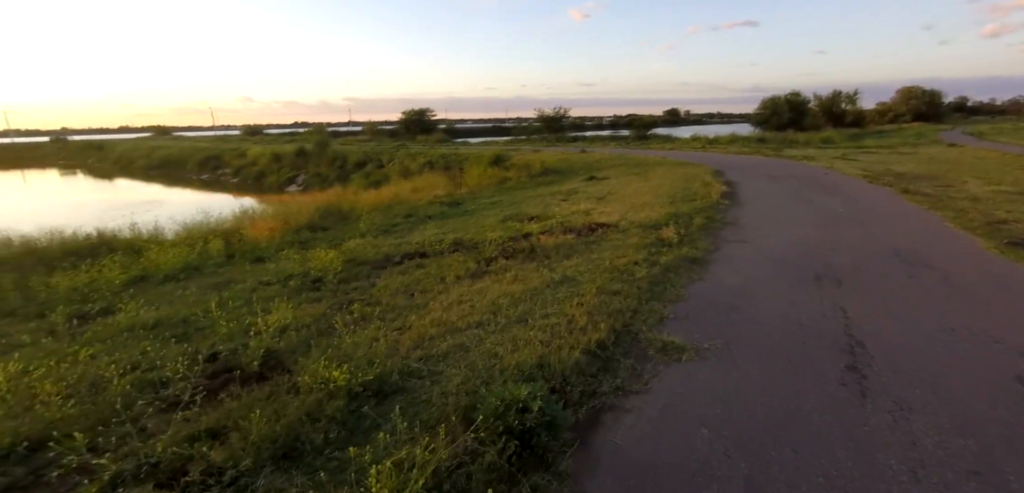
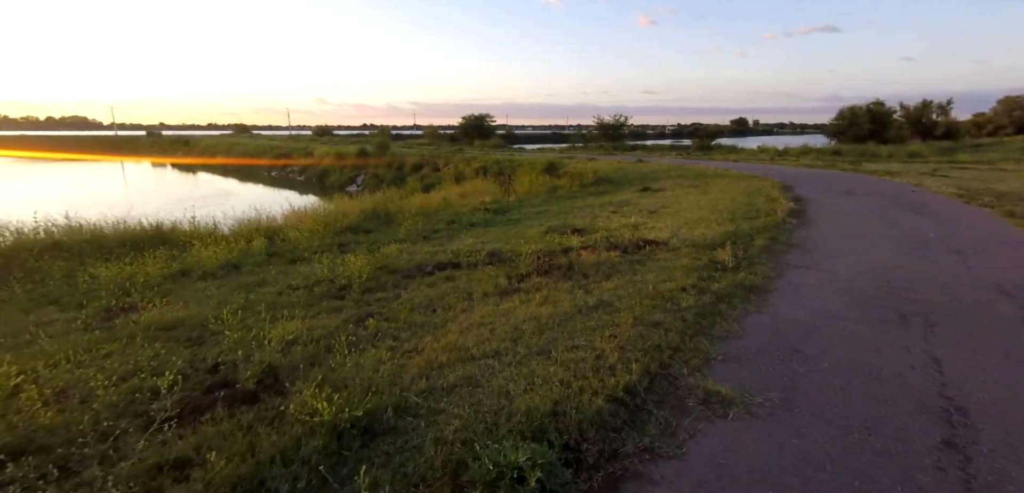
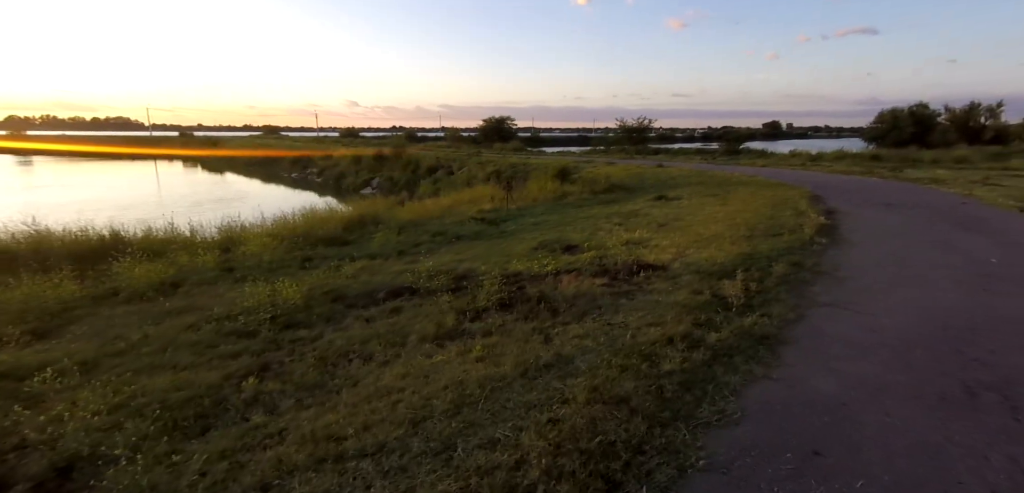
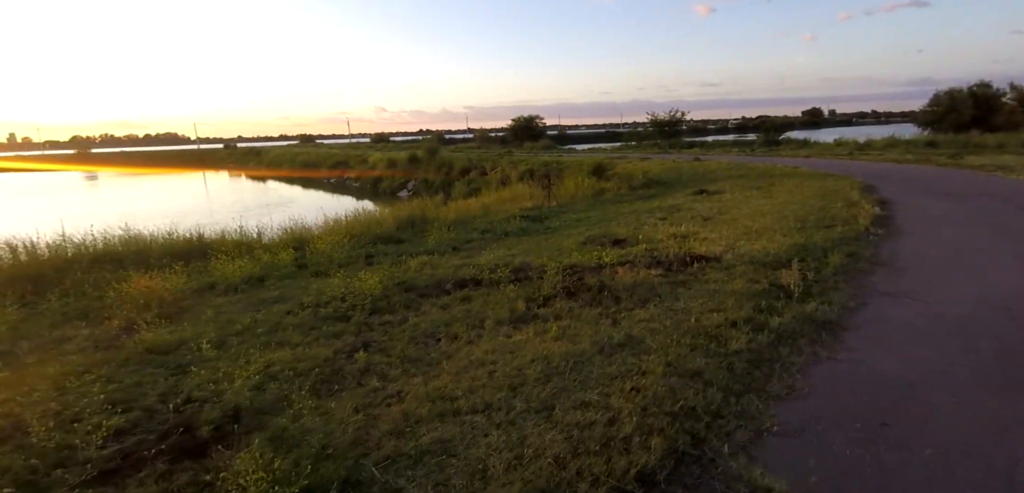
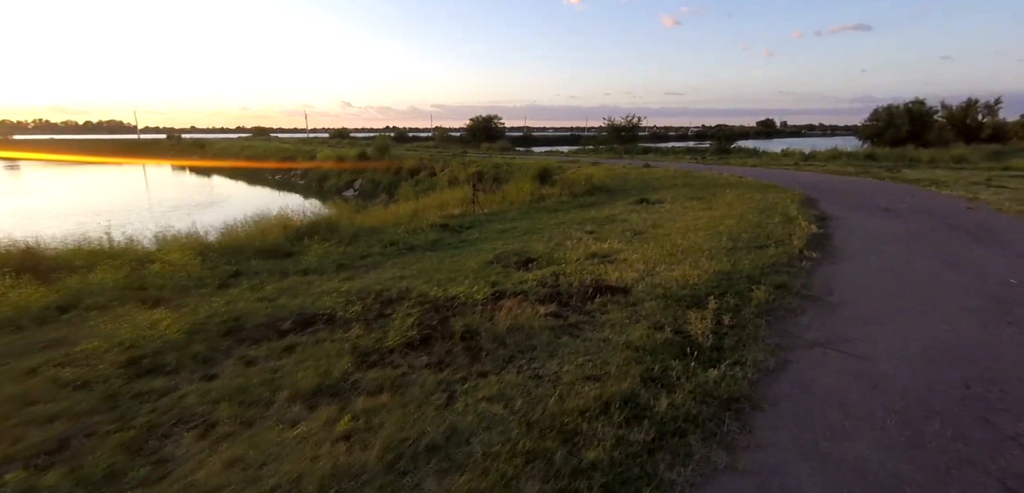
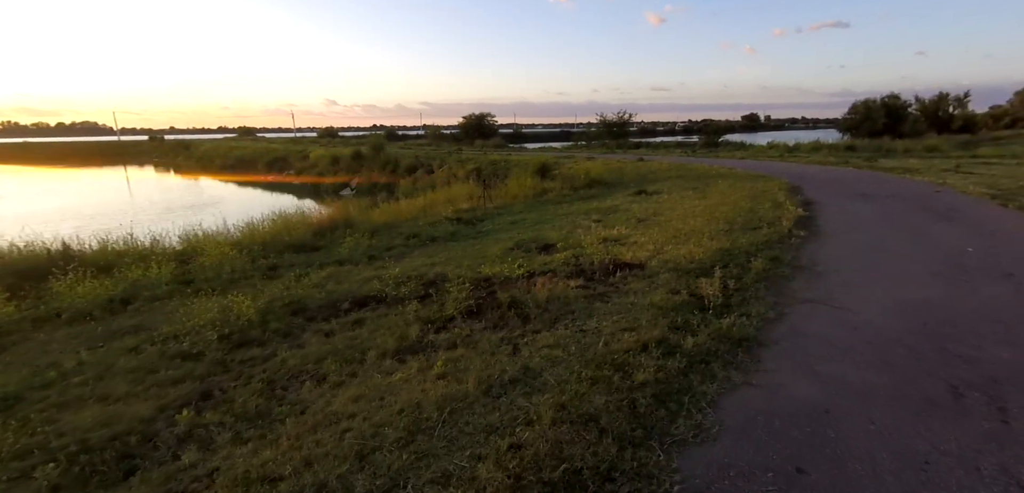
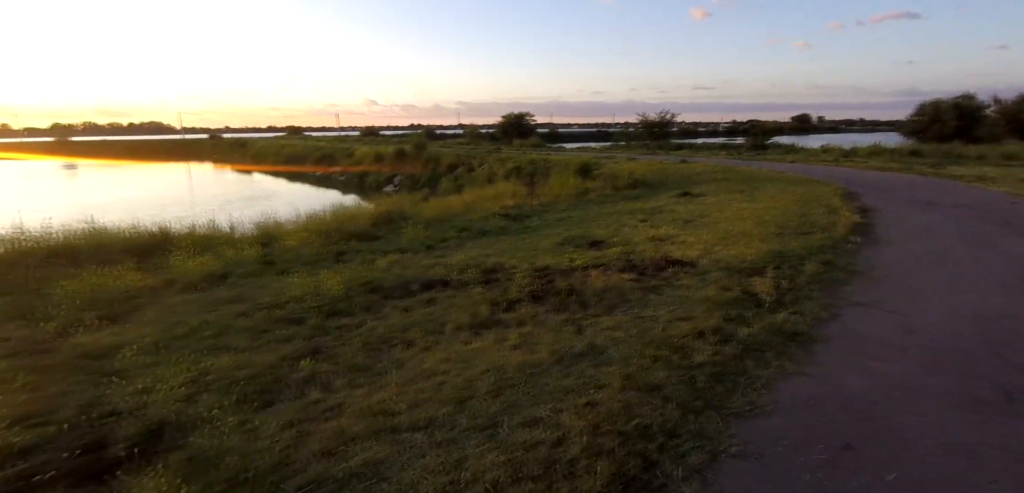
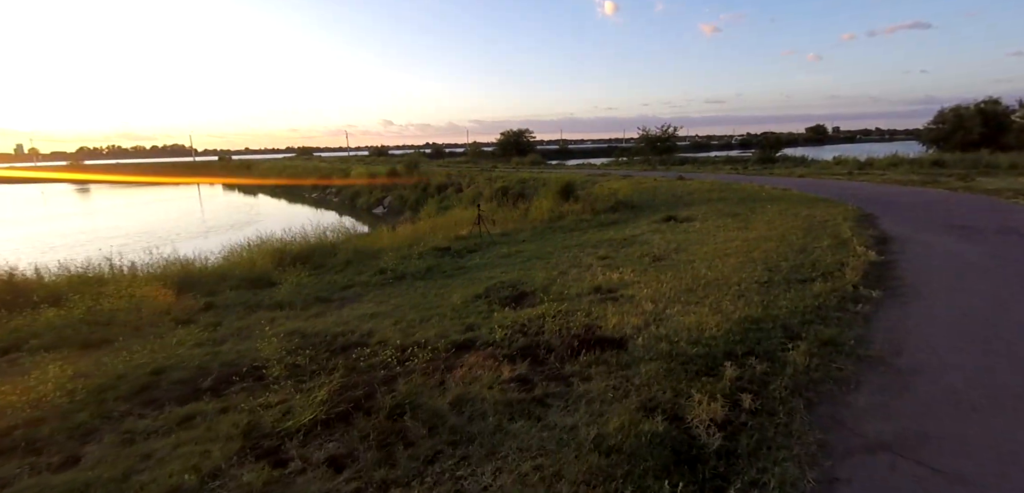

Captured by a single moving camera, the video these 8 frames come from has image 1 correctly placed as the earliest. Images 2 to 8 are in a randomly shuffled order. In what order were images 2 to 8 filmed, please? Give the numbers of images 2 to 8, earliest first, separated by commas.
2, 4, 7, 3, 6, 5, 8
